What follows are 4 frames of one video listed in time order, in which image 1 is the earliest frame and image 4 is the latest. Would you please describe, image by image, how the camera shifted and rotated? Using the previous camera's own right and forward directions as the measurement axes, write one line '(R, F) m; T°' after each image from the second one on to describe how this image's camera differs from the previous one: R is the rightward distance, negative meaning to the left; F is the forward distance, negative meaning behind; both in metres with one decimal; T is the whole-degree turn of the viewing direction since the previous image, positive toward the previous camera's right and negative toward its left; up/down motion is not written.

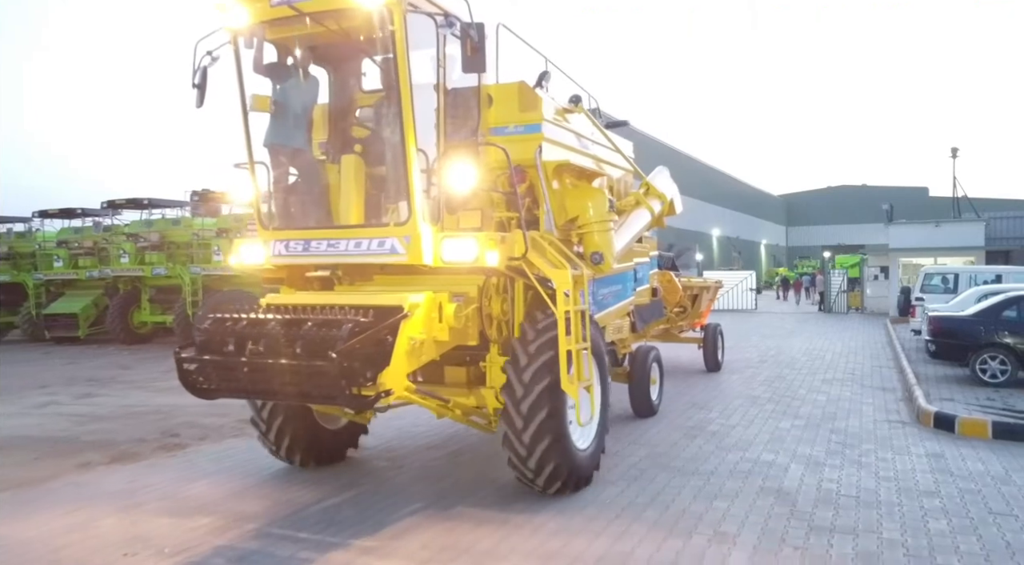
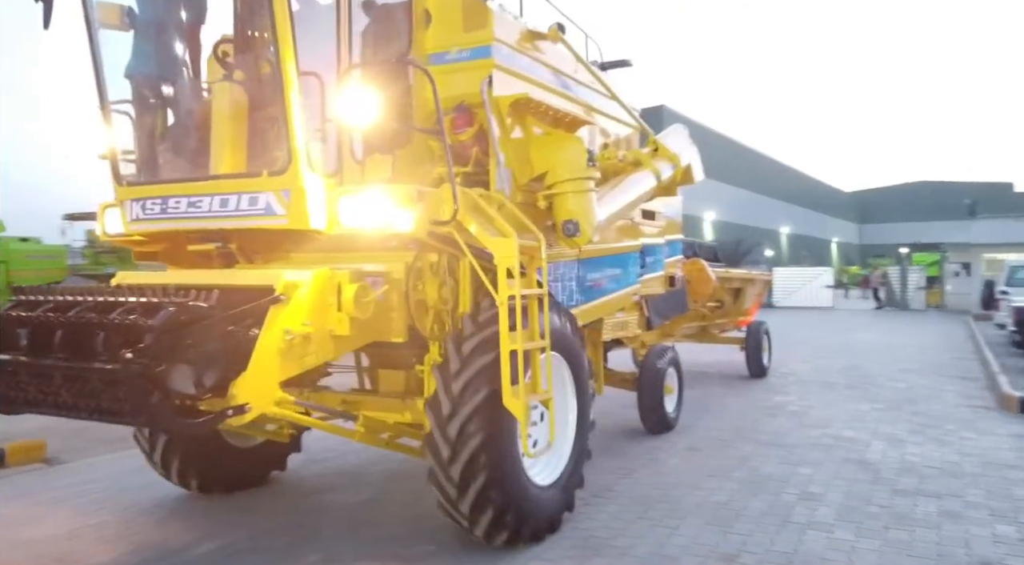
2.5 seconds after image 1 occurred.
(+0.7, +1.4) m; -5°
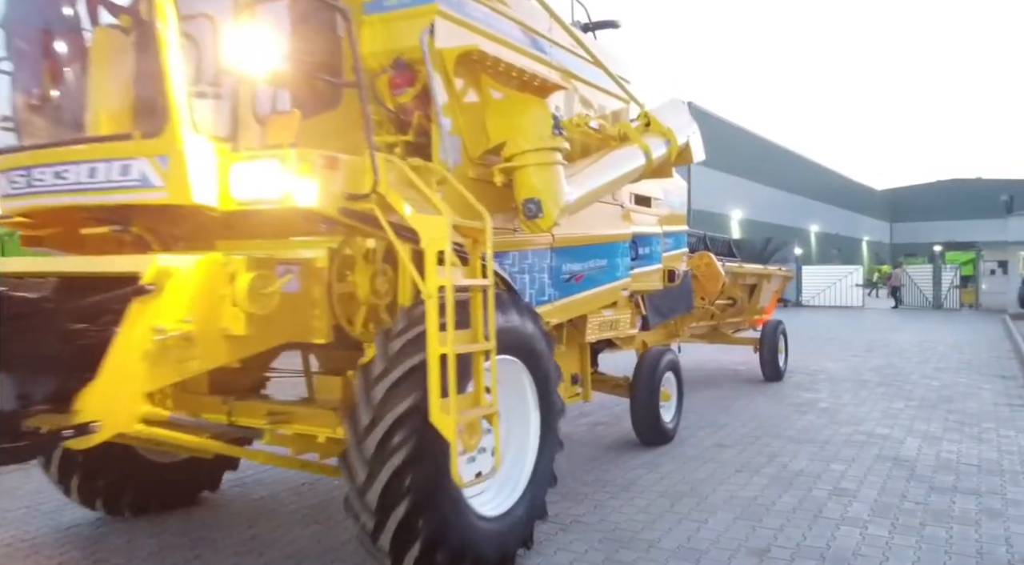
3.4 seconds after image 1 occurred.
(+0.4, +0.7) m; -2°
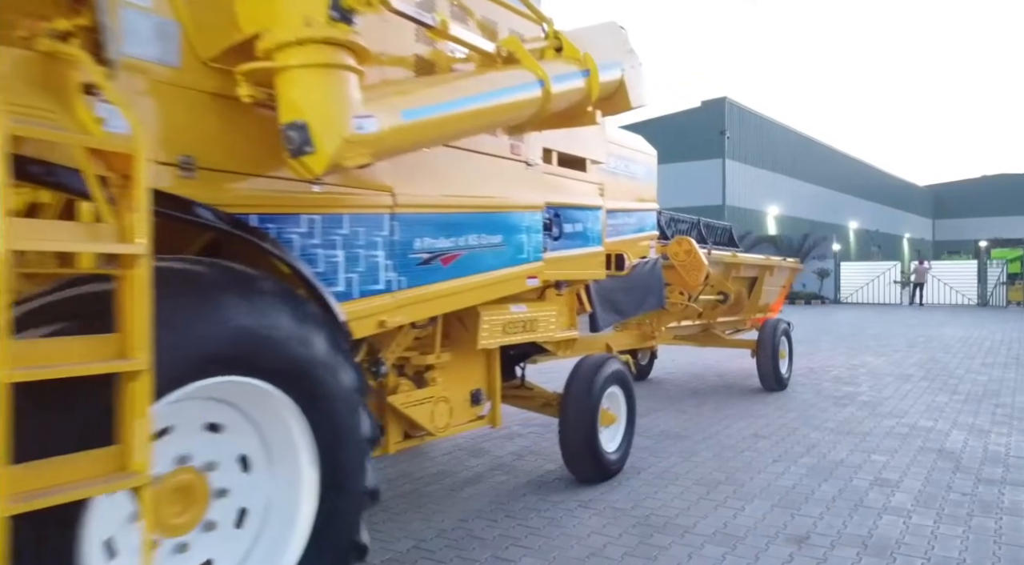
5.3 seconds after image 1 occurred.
(+0.9, +1.4) m; -3°
